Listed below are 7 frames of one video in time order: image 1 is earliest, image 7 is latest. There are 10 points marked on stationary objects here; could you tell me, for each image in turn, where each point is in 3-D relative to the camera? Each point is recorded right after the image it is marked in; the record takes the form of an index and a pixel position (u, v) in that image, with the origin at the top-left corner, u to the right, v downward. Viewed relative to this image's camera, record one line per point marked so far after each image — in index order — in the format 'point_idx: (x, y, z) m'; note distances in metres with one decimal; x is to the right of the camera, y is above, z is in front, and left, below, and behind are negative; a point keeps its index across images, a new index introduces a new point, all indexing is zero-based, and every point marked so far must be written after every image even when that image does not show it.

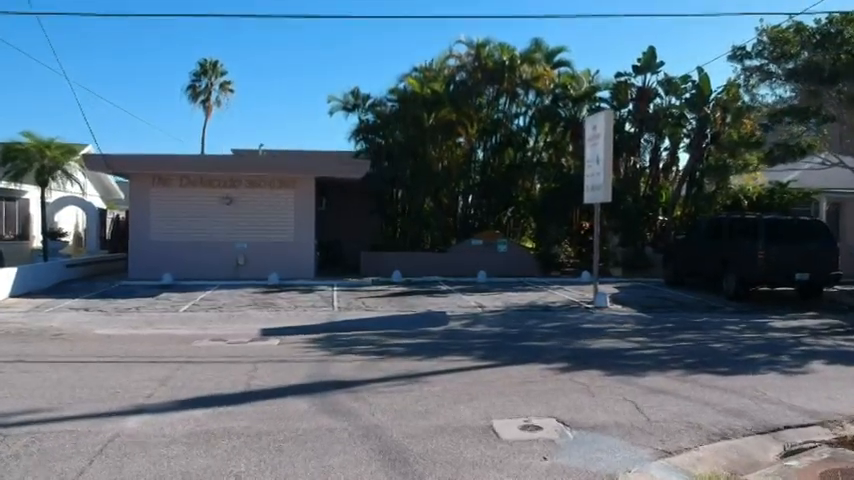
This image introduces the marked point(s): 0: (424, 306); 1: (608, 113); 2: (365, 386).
0: (0.0, -1.3, +18.6) m
1: (+3.5, +2.5, +18.8) m
2: (-0.6, -1.4, +9.2) m
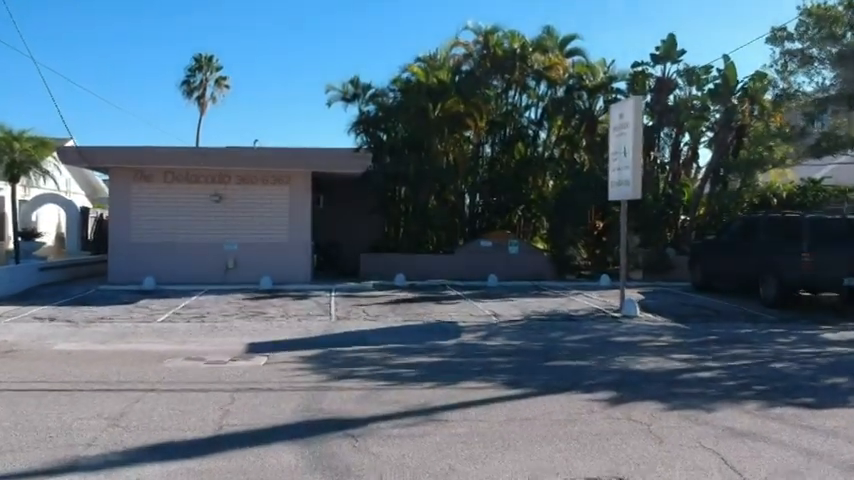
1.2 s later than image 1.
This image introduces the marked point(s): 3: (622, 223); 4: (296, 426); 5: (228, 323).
0: (+0.1, -1.3, +16.6) m
1: (+3.7, +2.5, +16.8) m
2: (-0.4, -1.4, +7.3) m
3: (+4.2, +0.6, +19.9) m
4: (-1.0, -1.4, +7.3) m
5: (-3.1, -1.3, +15.2) m
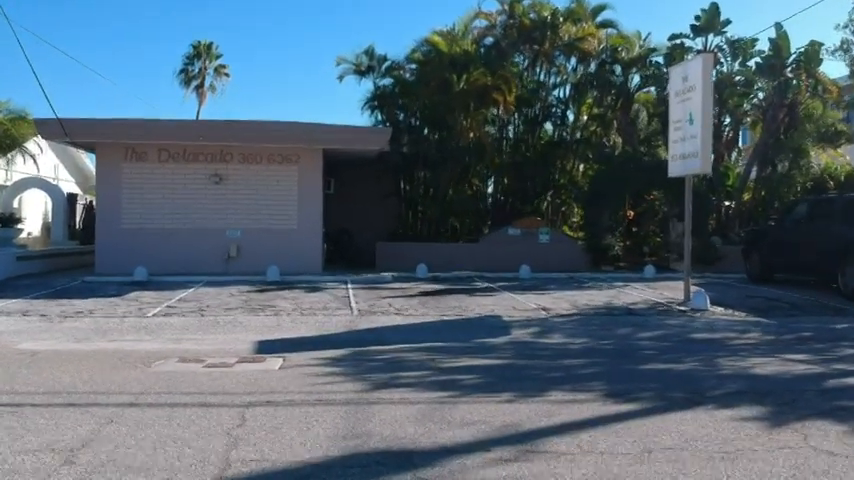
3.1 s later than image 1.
0: (+0.6, -1.0, +14.2) m
1: (+4.2, +2.8, +14.4) m
2: (+0.1, -1.1, +4.9) m
3: (+4.8, +0.9, +17.5) m
4: (-0.4, -1.1, +5.0) m
5: (-2.6, -1.0, +12.8) m
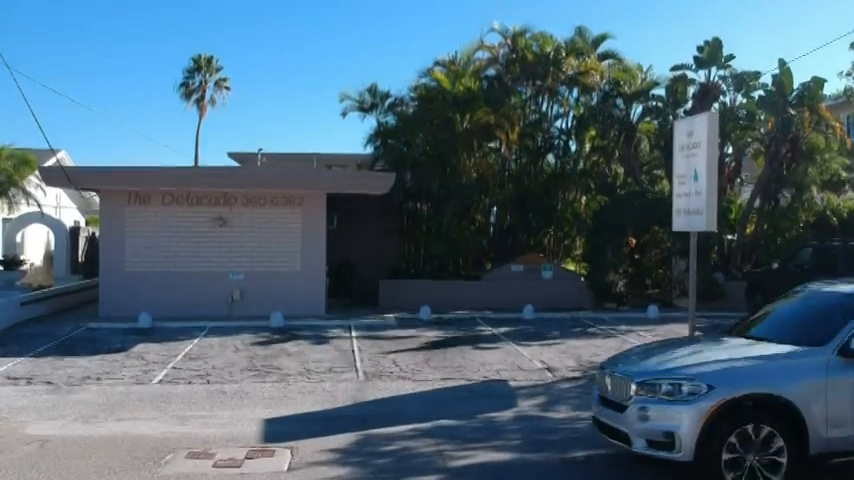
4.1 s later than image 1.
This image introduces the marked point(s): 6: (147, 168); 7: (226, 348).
0: (+0.7, -1.9, +14.2) m
1: (+4.3, +1.9, +14.5) m
2: (+0.2, -2.0, +4.9) m
3: (+4.8, 0.0, +17.5) m
4: (-0.4, -2.0, +5.0) m
5: (-2.5, -1.9, +12.8) m
6: (-5.4, +1.4, +18.6) m
7: (-3.3, -1.7, +15.7) m
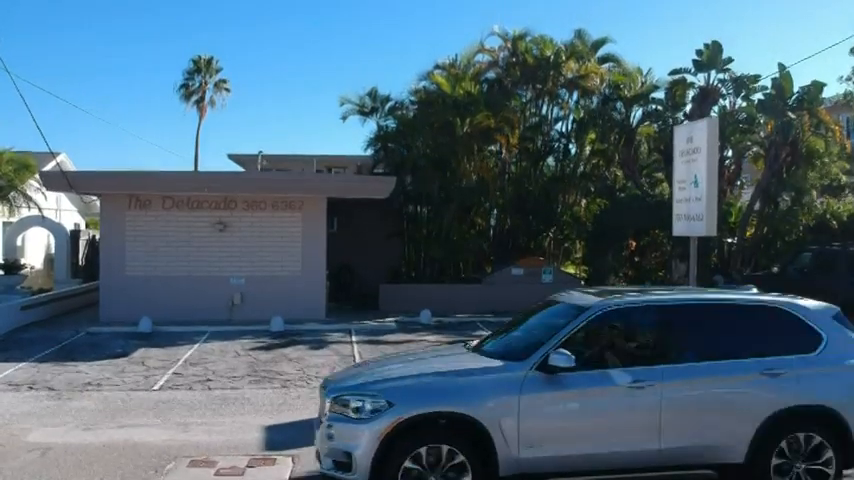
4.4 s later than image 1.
0: (+0.7, -2.0, +14.3) m
1: (+4.3, +1.8, +14.5) m
2: (+0.2, -2.1, +4.9) m
3: (+4.9, -0.1, +17.5) m
4: (-0.3, -2.1, +5.0) m
5: (-2.5, -2.0, +12.8) m
6: (-5.4, +1.3, +18.6) m
7: (-3.3, -1.8, +15.8) m
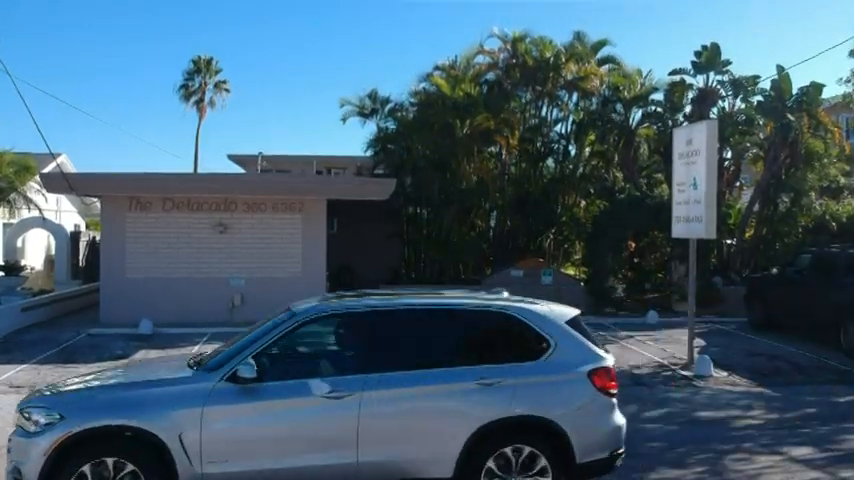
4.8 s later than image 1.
0: (+0.7, -2.0, +14.3) m
1: (+4.3, +1.8, +14.5) m
2: (+0.2, -2.2, +5.0) m
3: (+4.9, -0.1, +17.6) m
4: (-0.3, -2.2, +5.0) m
5: (-2.5, -2.0, +12.9) m
6: (-5.4, +1.3, +18.6) m
7: (-3.3, -1.9, +15.8) m
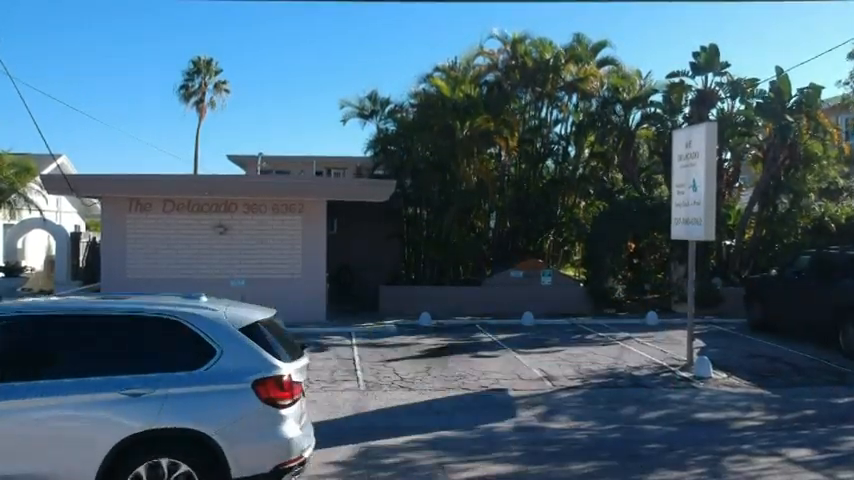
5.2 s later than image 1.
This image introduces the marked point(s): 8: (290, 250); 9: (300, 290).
0: (+0.7, -2.0, +14.3) m
1: (+4.3, +1.8, +14.6) m
2: (+0.2, -2.2, +5.0) m
3: (+4.9, -0.1, +17.6) m
4: (-0.3, -2.2, +5.1) m
5: (-2.5, -2.1, +12.9) m
6: (-5.4, +1.3, +18.7) m
7: (-3.3, -1.9, +15.8) m
8: (-2.8, -0.2, +19.9) m
9: (-2.6, -1.1, +20.0) m
